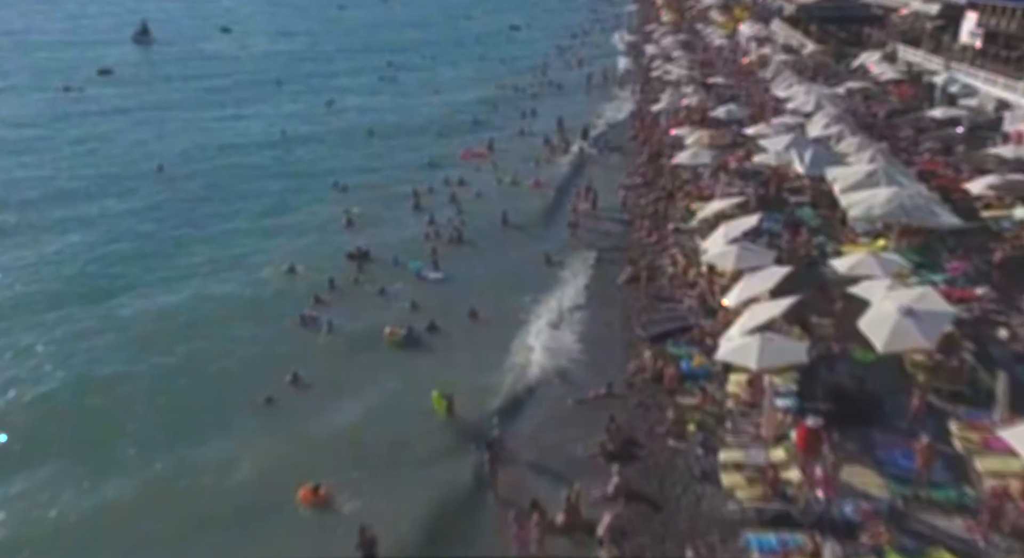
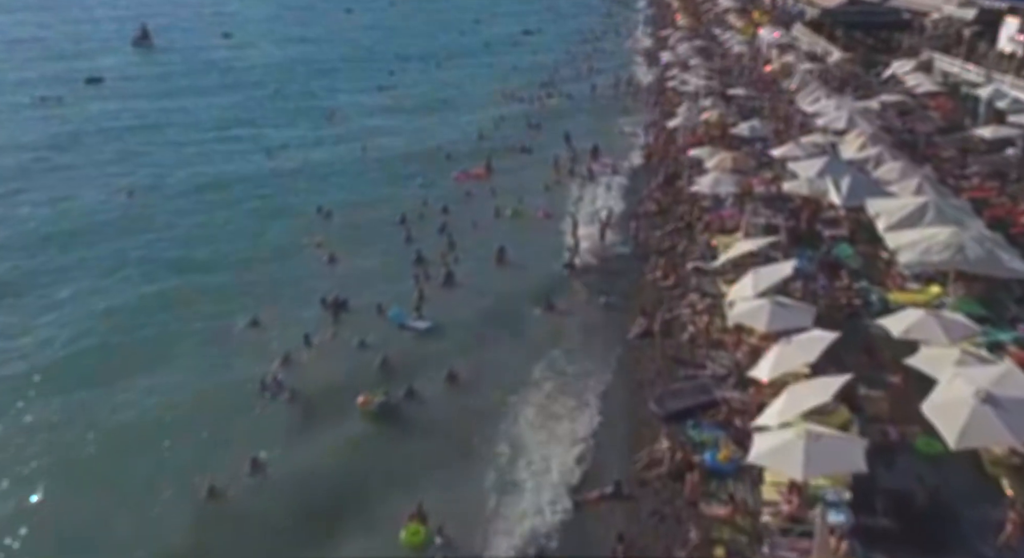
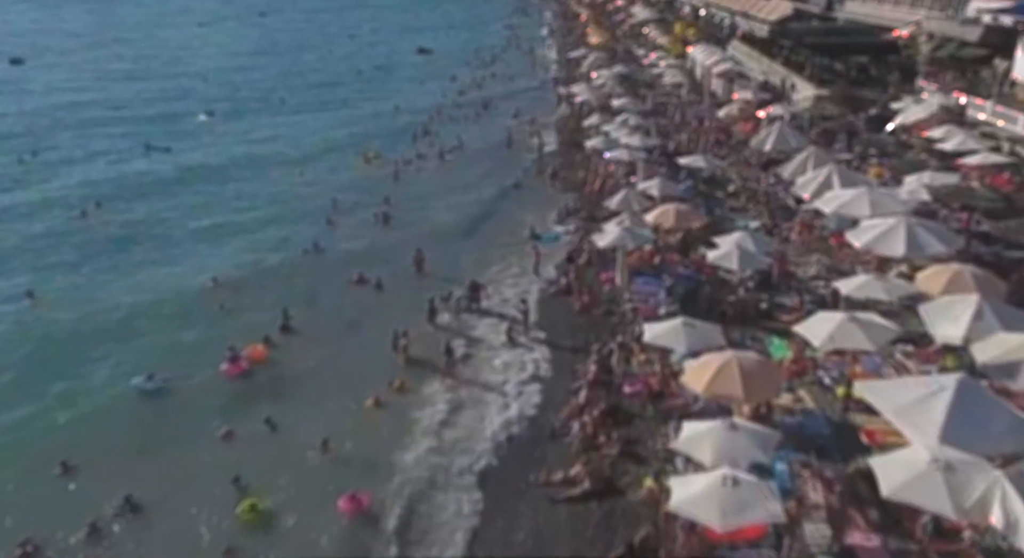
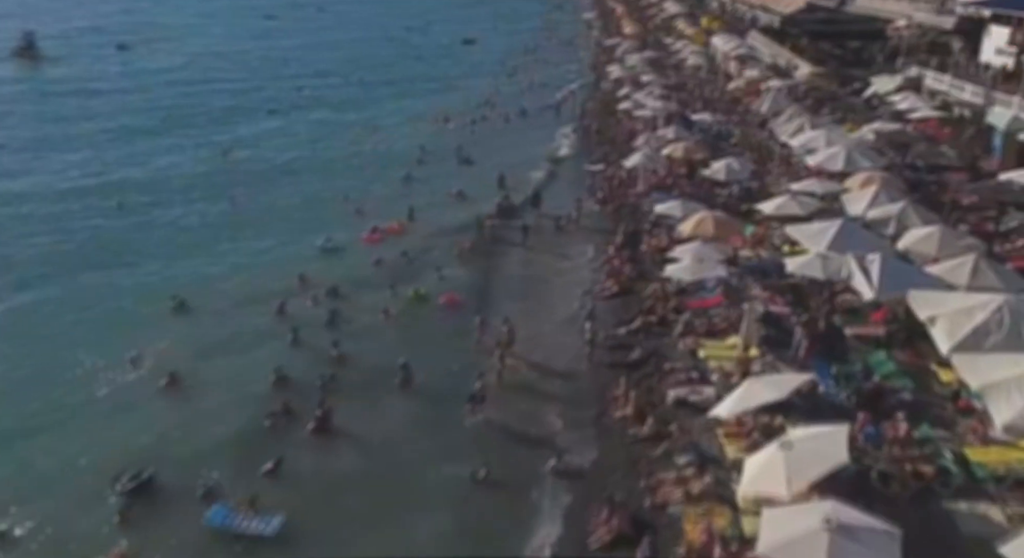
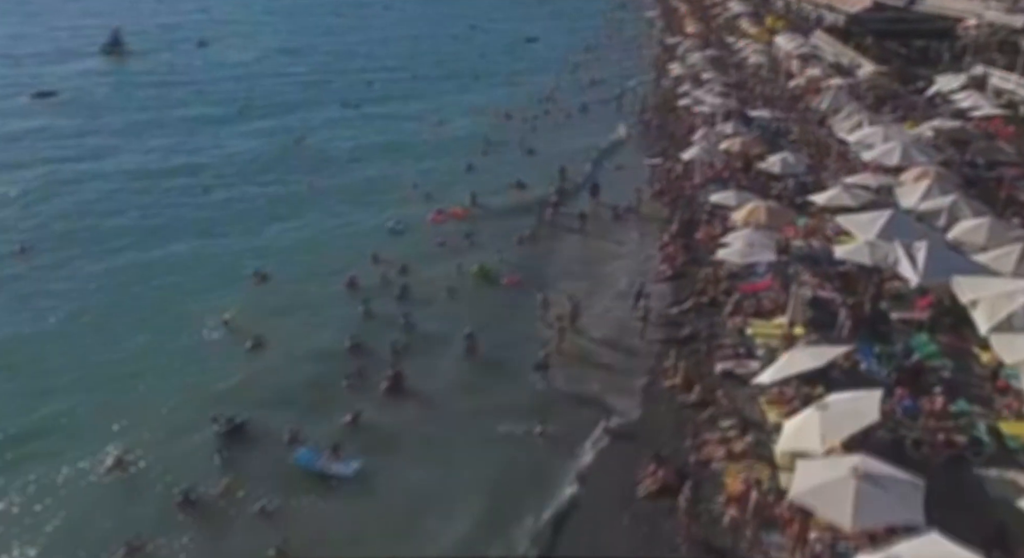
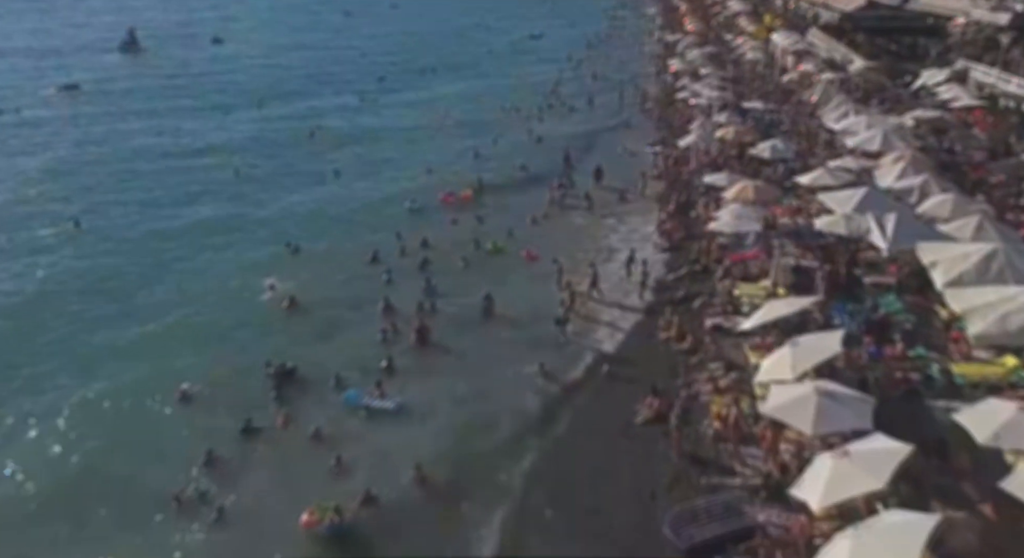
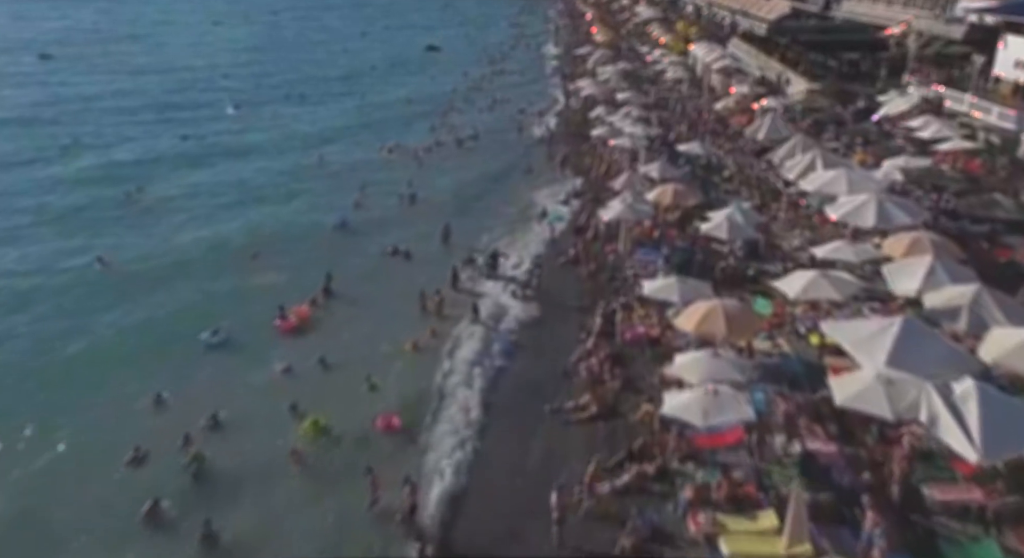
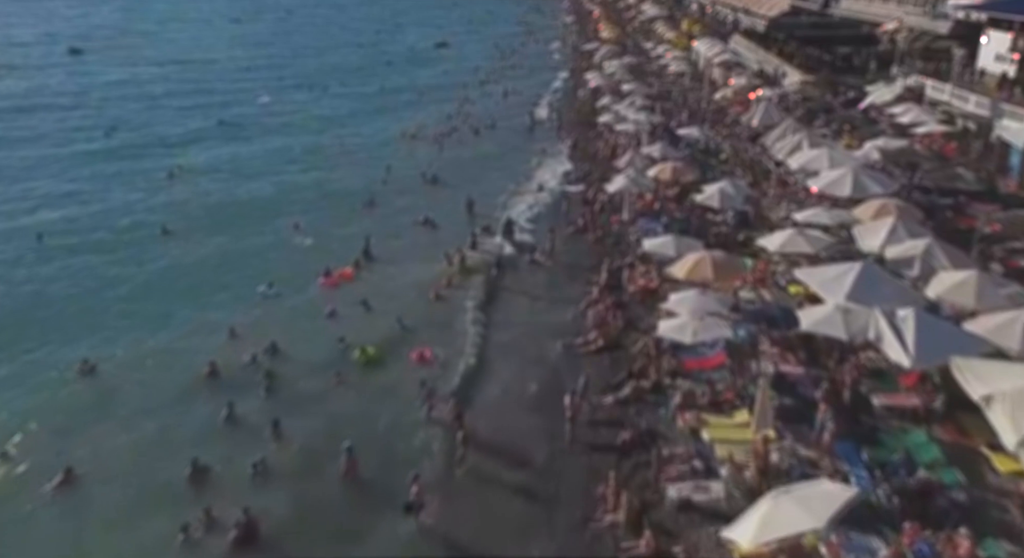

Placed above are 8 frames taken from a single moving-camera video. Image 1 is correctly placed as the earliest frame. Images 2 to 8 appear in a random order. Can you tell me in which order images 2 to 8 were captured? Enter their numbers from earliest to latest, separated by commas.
2, 6, 5, 4, 8, 7, 3
